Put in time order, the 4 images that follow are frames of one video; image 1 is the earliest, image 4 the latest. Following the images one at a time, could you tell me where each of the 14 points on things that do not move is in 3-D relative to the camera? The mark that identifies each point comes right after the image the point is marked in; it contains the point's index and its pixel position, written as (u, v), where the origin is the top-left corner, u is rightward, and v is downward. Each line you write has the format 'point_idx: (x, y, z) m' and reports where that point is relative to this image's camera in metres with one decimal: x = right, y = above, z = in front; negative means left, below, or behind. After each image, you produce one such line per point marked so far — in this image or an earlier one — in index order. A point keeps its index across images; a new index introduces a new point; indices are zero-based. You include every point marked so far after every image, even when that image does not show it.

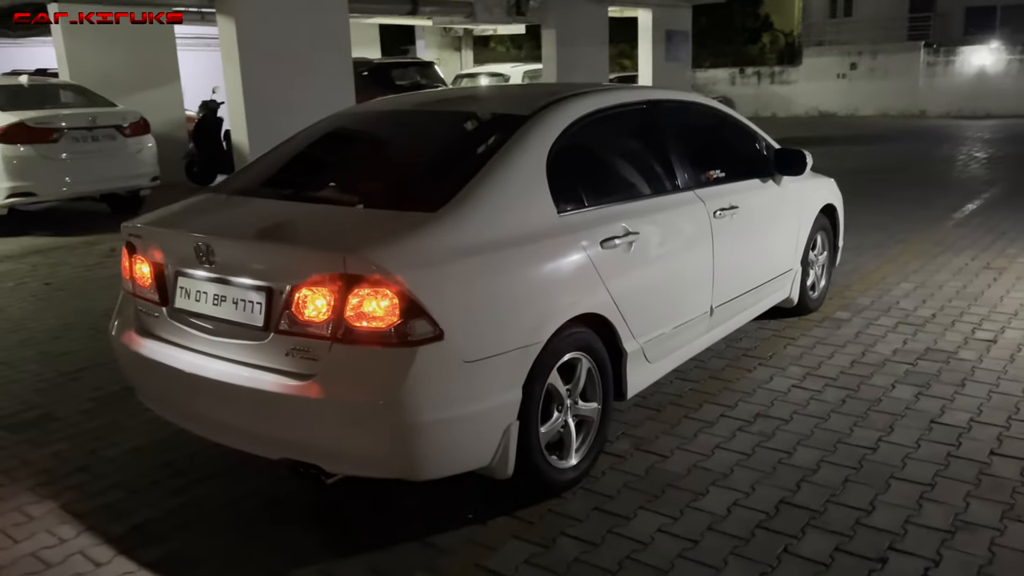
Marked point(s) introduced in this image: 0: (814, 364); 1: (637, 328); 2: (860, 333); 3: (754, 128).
0: (+1.9, -0.5, +5.2) m
1: (+0.6, -0.2, +4.0) m
2: (+2.4, -0.3, +5.7) m
3: (+1.6, +1.0, +5.4) m
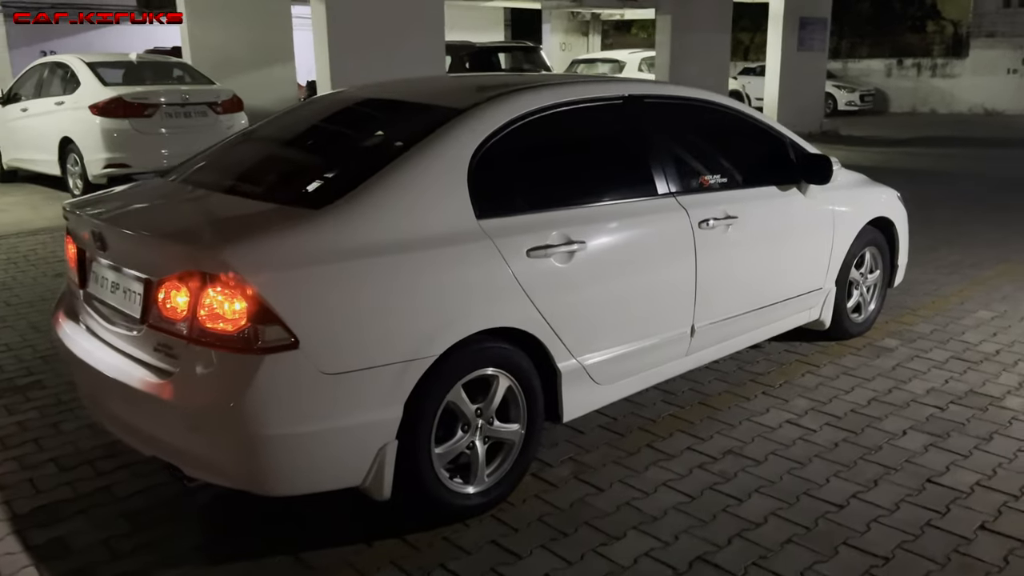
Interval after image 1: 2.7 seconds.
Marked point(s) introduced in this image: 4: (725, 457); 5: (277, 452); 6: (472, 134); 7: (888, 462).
0: (+1.7, -0.6, +4.6) m
1: (+0.3, -0.3, +3.6) m
2: (+2.3, -0.5, +5.1) m
3: (+1.6, +0.9, +4.9) m
4: (+1.0, -0.8, +3.9) m
5: (-0.8, -0.6, +2.8) m
6: (-0.2, +0.6, +3.4) m
7: (+1.7, -0.8, +3.8) m
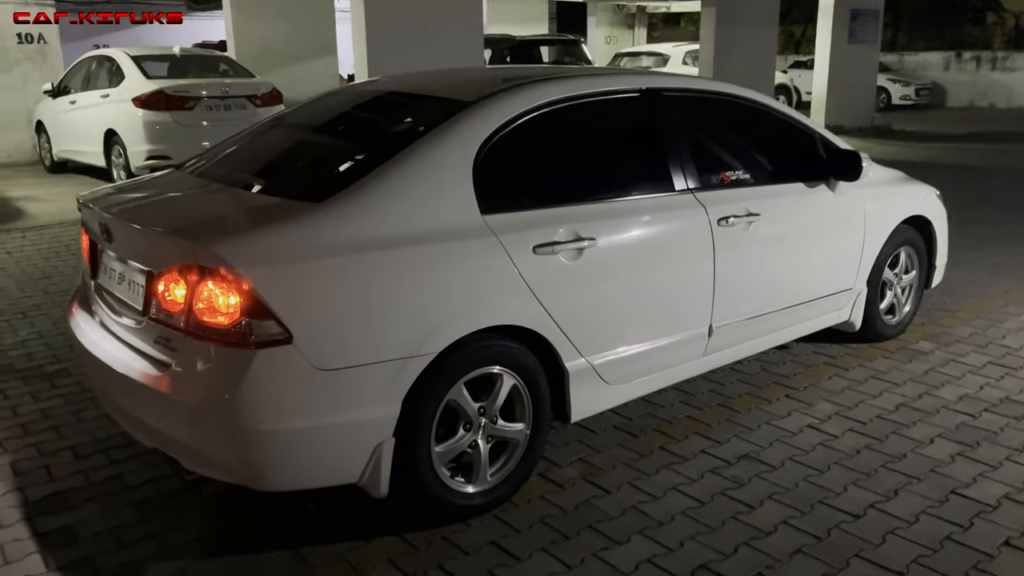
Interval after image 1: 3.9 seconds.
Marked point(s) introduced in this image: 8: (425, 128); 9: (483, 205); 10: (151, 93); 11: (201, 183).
0: (+1.8, -0.6, +4.4) m
1: (+0.3, -0.2, +3.6) m
2: (+2.4, -0.5, +4.9) m
3: (+1.7, +0.9, +4.7) m
4: (+1.0, -0.8, +3.8) m
5: (-0.8, -0.5, +2.8) m
6: (-0.1, +0.6, +3.3) m
7: (+1.8, -0.8, +3.7) m
8: (-0.4, +0.6, +3.4) m
9: (-0.1, +0.3, +3.3) m
10: (-4.5, +2.4, +10.3) m
11: (-1.4, +0.5, +3.7) m
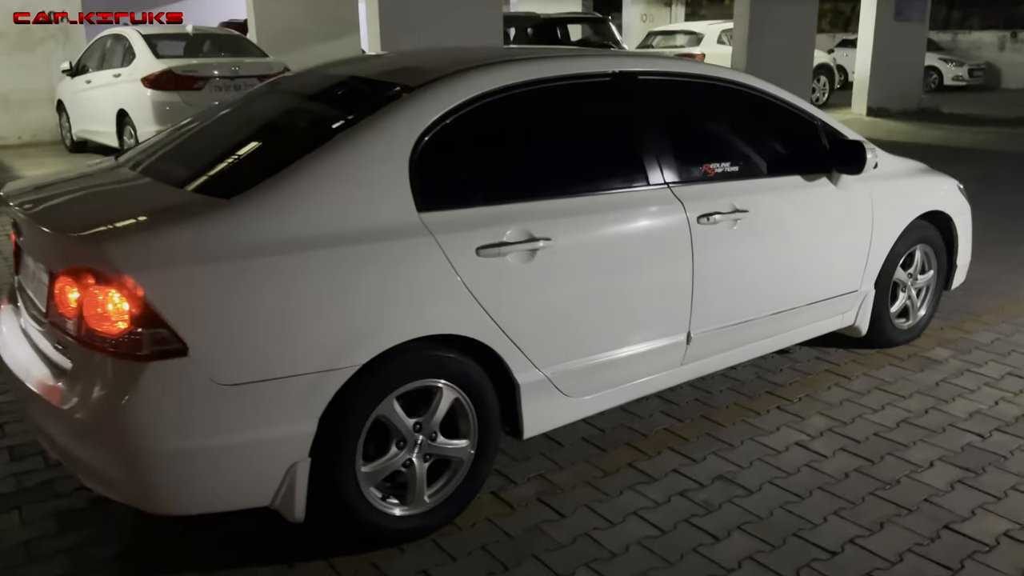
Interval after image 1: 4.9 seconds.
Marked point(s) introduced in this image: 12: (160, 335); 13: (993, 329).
0: (+1.6, -0.6, +4.1) m
1: (+0.1, -0.3, +3.3) m
2: (+2.3, -0.5, +4.5) m
3: (+1.5, +0.9, +4.3) m
4: (+0.8, -0.8, +3.5) m
5: (-1.0, -0.5, +2.6) m
6: (-0.3, +0.6, +3.0) m
7: (+1.6, -0.8, +3.3) m
8: (-0.6, +0.6, +3.1) m
9: (-0.3, +0.3, +3.0) m
10: (-4.3, +2.6, +10.2) m
11: (-1.6, +0.5, +3.4) m
12: (-1.0, -0.1, +2.5) m
13: (+3.0, -0.3, +5.2) m
